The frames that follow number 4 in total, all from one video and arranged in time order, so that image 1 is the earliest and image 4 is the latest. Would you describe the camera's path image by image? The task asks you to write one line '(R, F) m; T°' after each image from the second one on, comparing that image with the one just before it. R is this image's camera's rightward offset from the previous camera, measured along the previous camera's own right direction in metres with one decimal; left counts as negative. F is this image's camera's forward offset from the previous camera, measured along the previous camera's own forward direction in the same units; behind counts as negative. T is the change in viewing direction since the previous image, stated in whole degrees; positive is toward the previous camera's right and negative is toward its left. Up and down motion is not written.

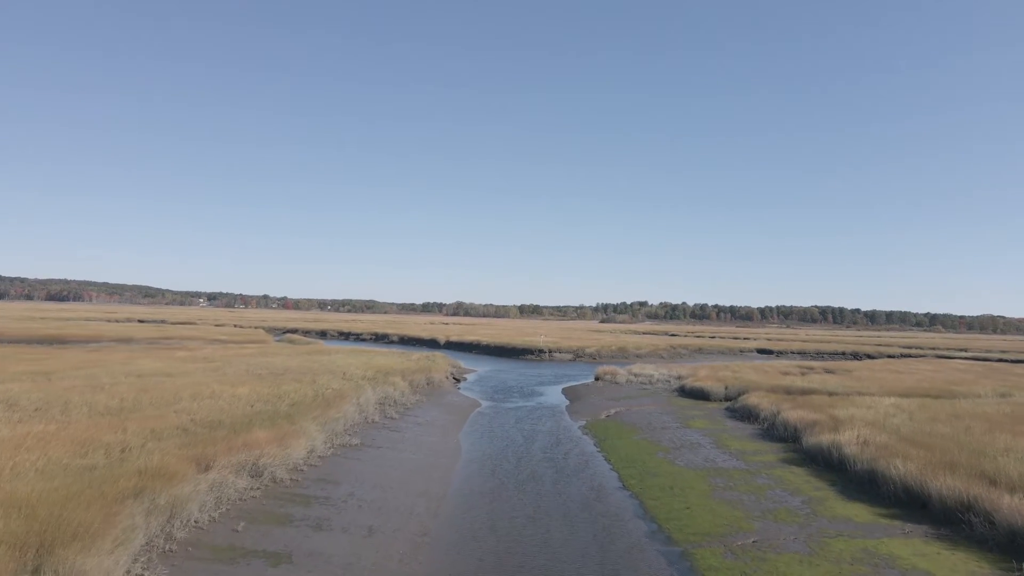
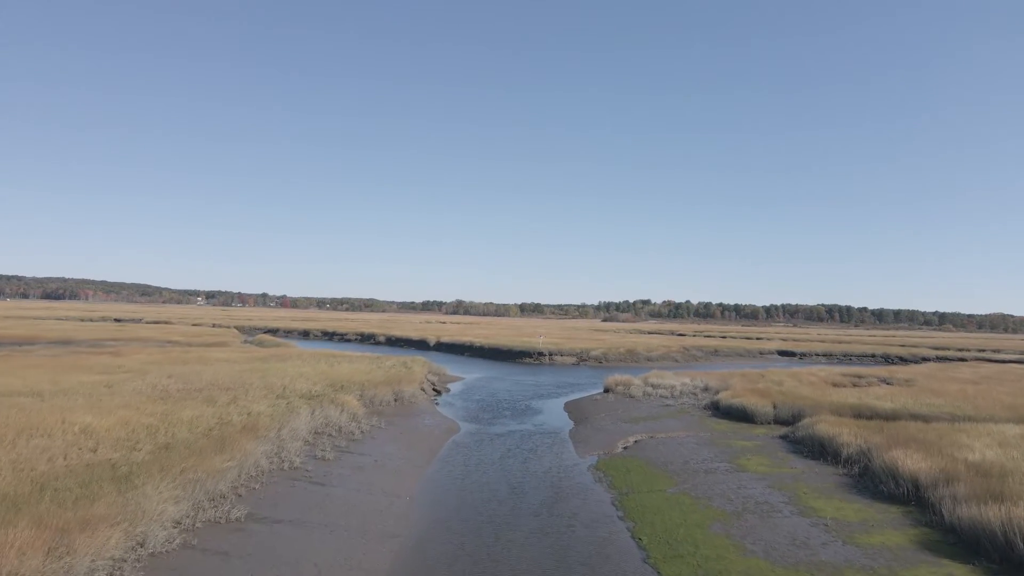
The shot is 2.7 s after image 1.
(+0.4, +6.7) m; 0°
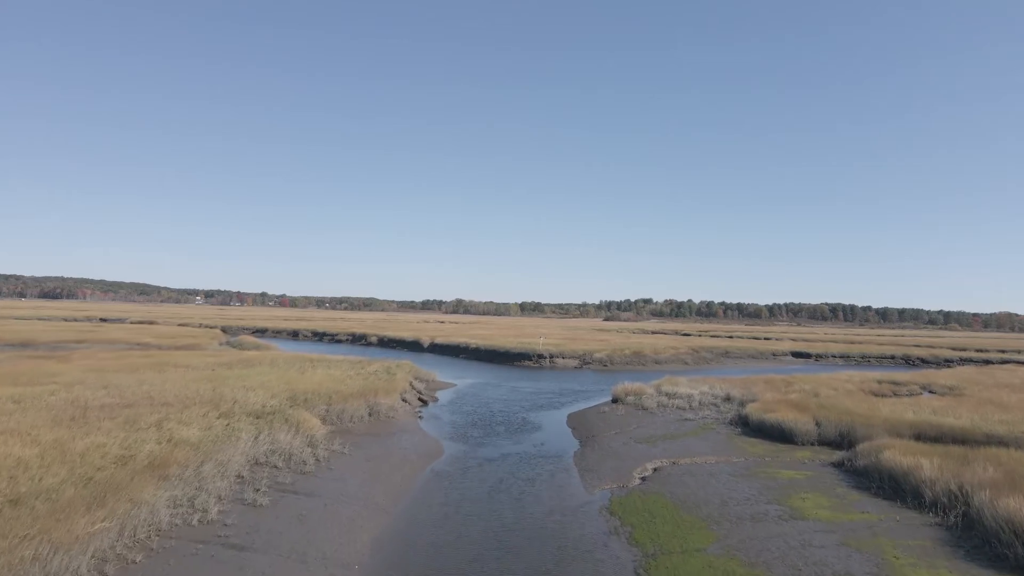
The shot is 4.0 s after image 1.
(+0.2, +3.7) m; 0°
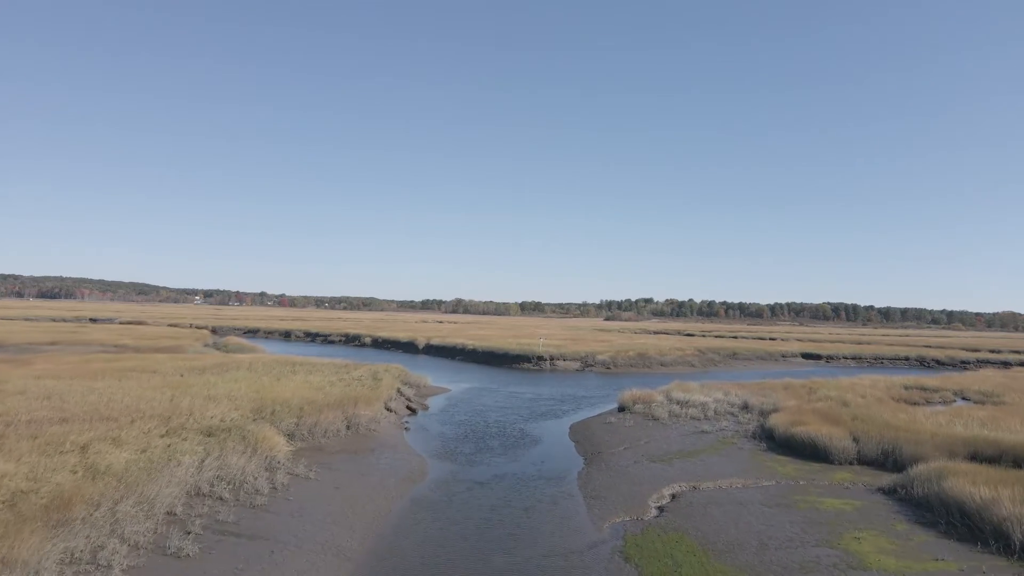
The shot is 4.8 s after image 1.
(+0.1, +2.5) m; 0°
